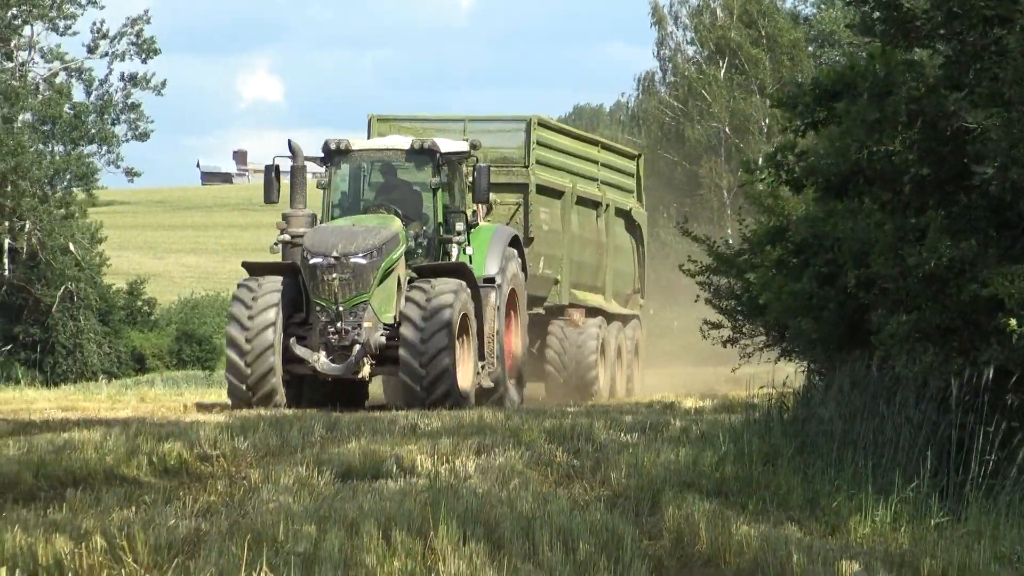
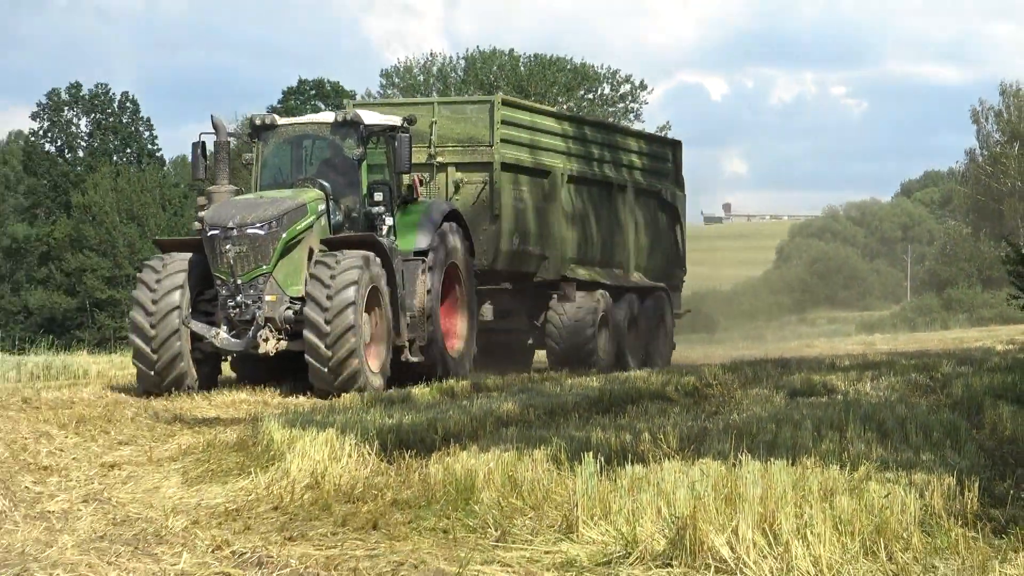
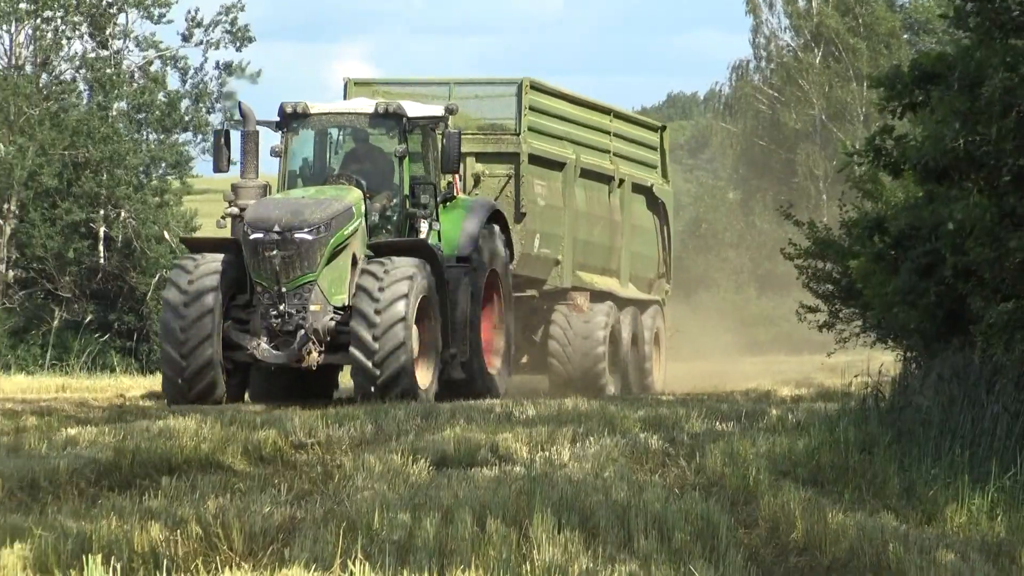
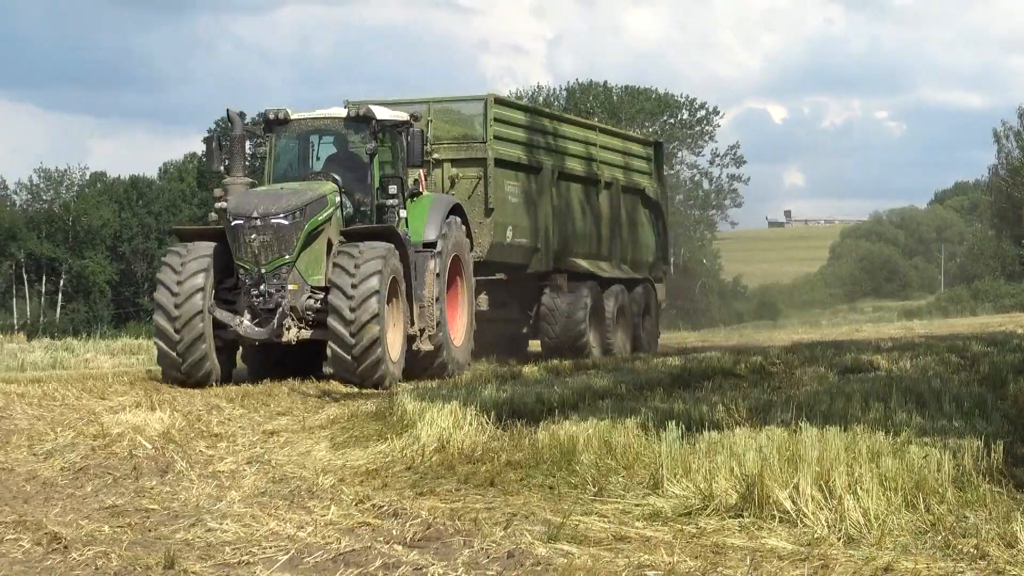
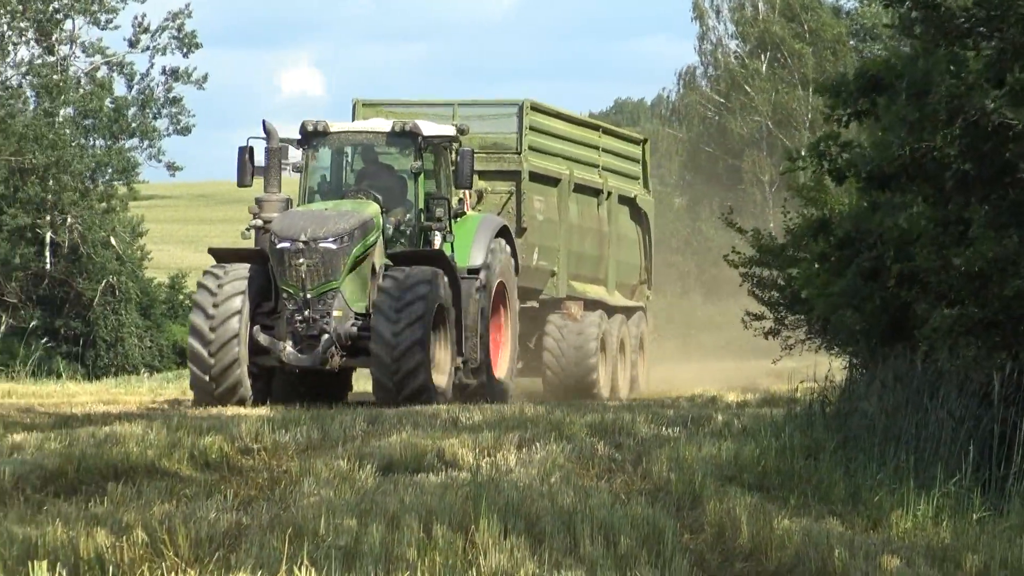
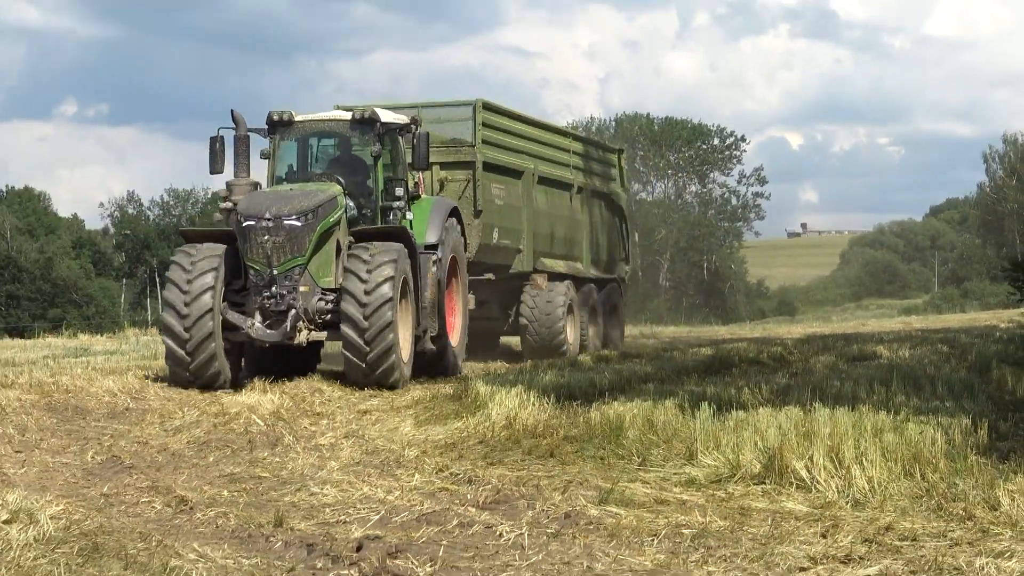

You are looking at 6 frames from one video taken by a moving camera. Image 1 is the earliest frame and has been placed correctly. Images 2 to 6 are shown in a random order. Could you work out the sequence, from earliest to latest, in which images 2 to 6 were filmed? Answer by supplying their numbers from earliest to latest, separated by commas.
5, 3, 2, 4, 6
